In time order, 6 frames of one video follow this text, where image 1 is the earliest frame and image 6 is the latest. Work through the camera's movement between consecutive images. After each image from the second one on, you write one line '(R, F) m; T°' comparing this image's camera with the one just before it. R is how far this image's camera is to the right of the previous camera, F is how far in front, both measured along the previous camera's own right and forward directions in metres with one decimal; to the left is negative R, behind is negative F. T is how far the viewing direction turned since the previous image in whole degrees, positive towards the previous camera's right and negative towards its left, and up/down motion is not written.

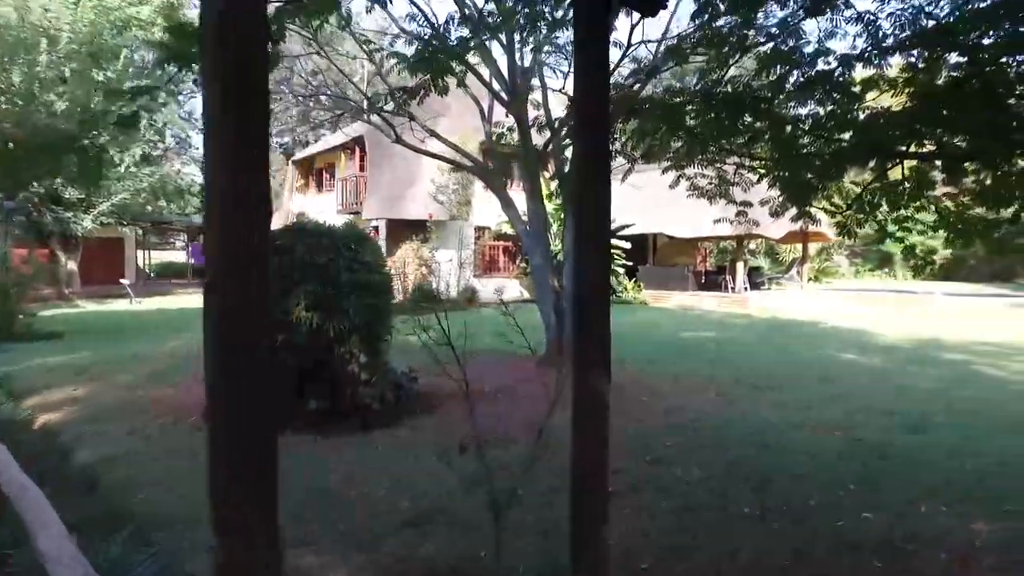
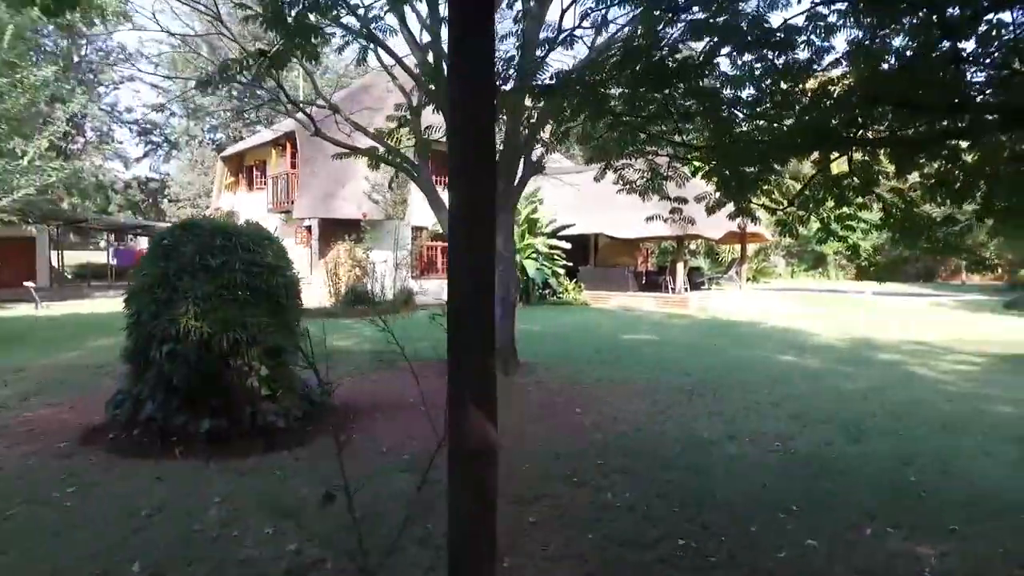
(+0.2, +0.5) m; +4°
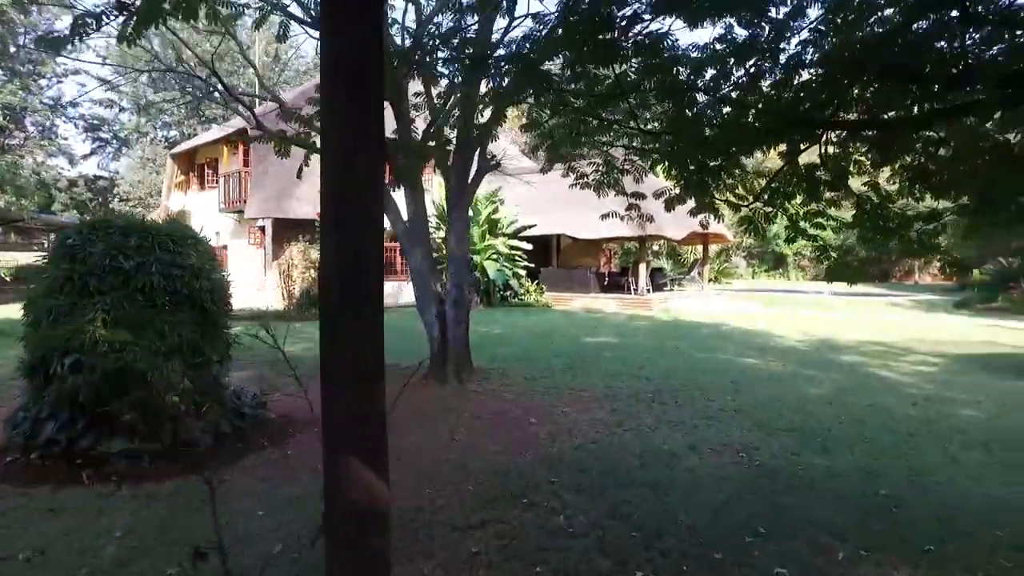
(+0.1, +0.4) m; +3°
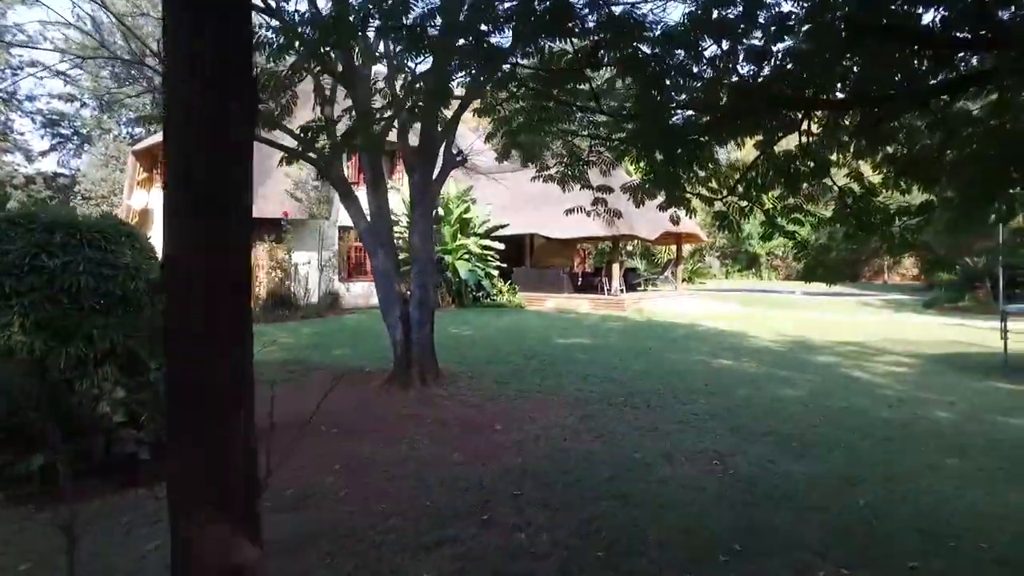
(+0.1, +0.3) m; +2°
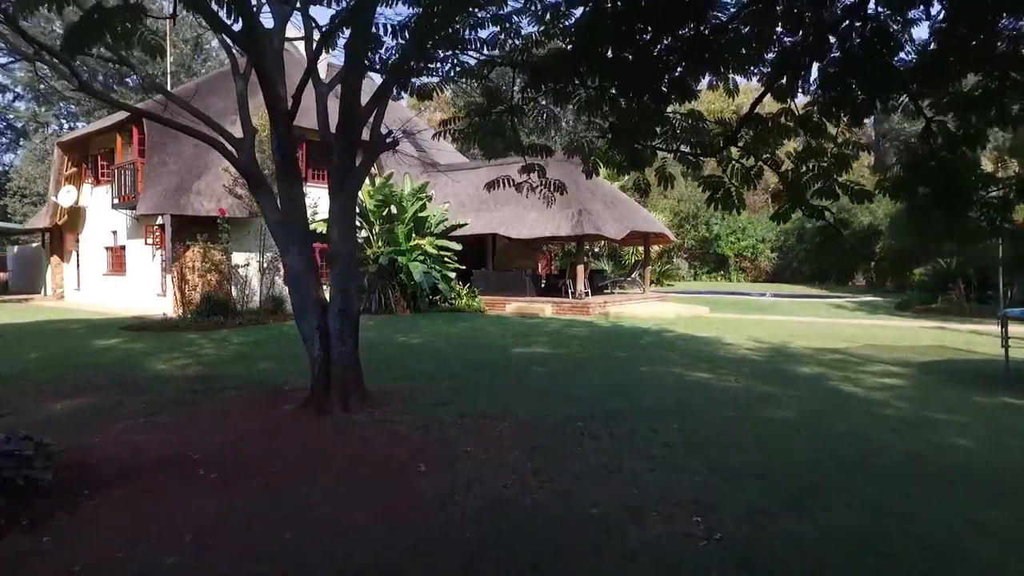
(+0.3, +1.3) m; +3°
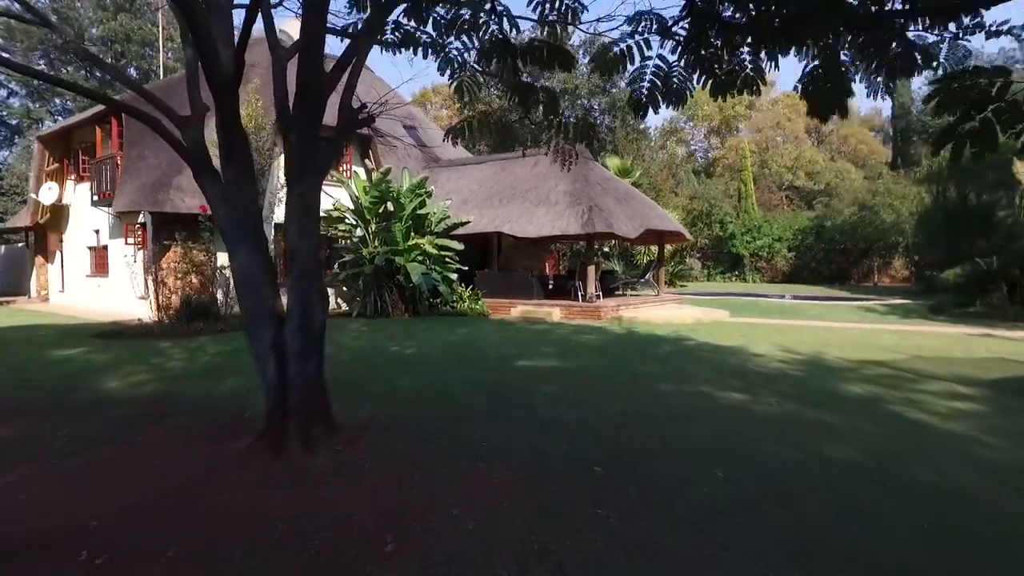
(+0.1, +1.3) m; -1°
